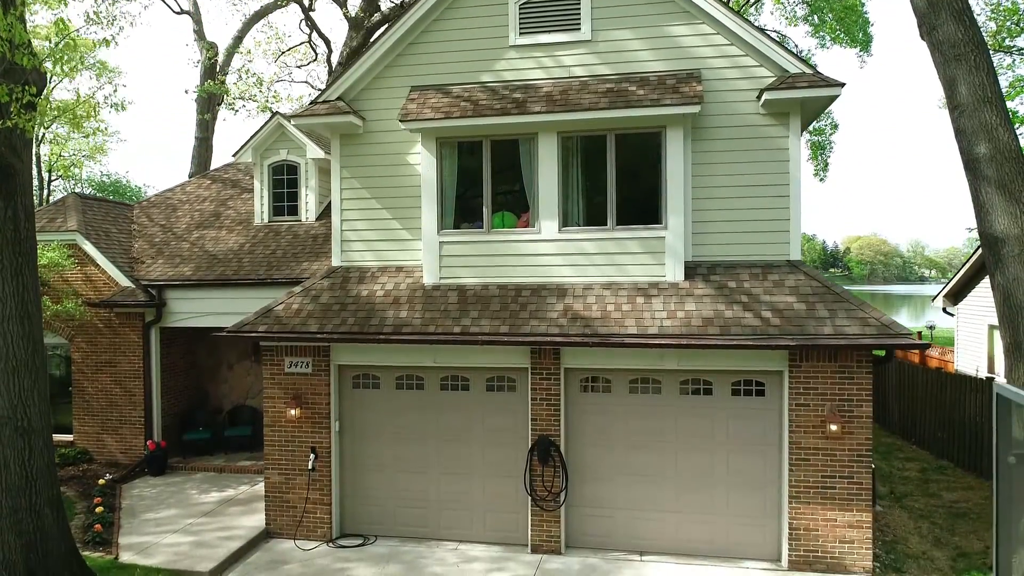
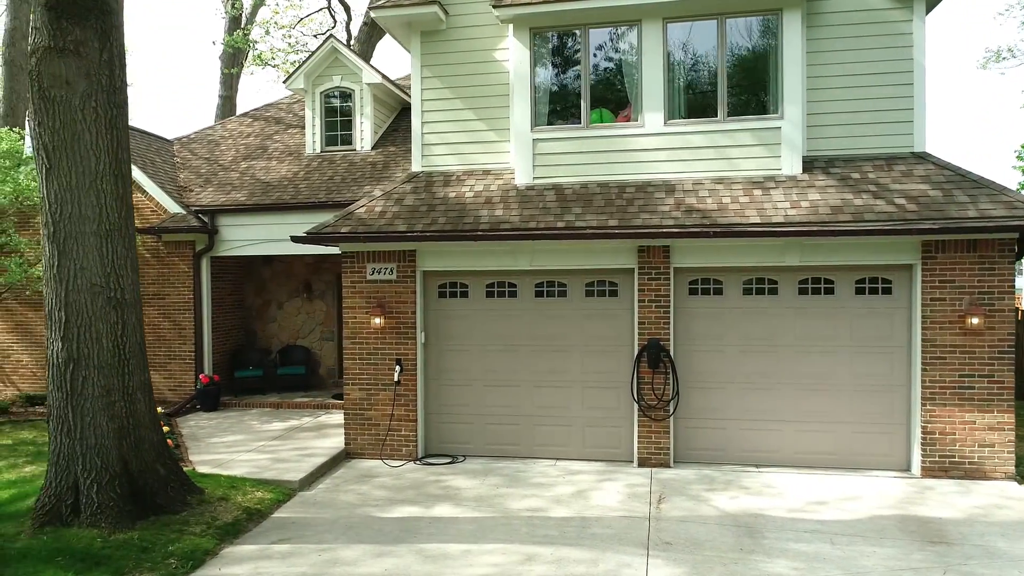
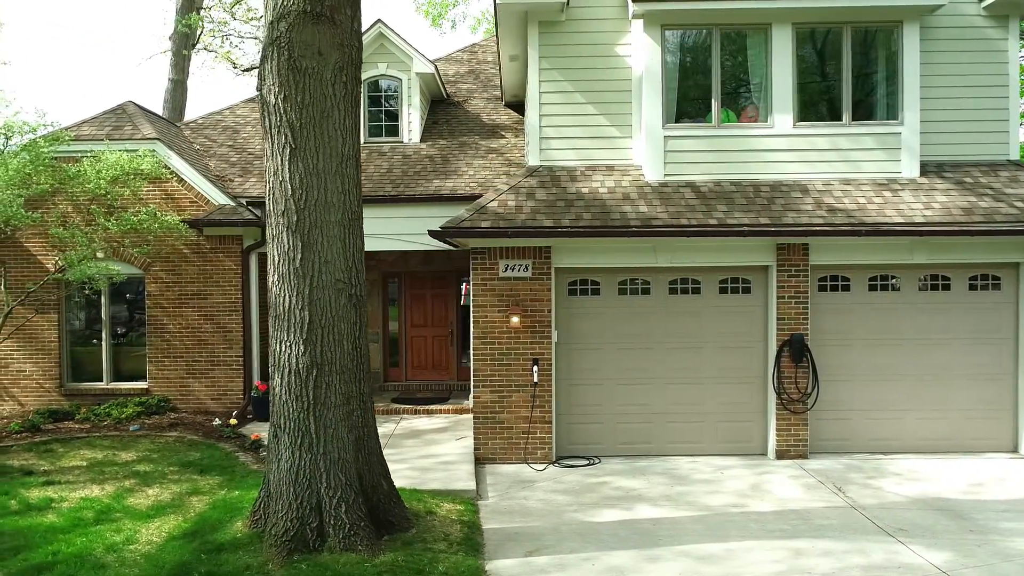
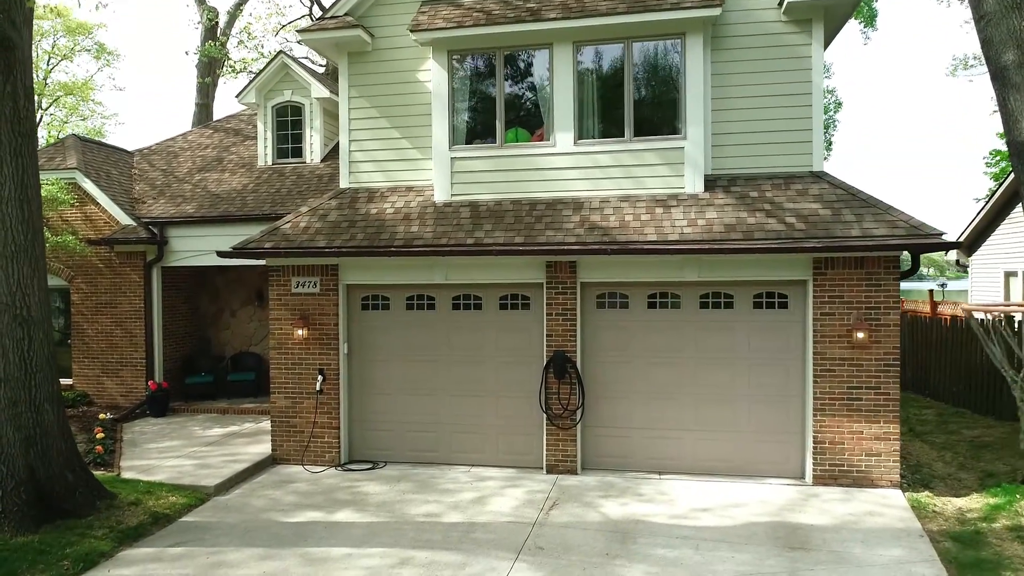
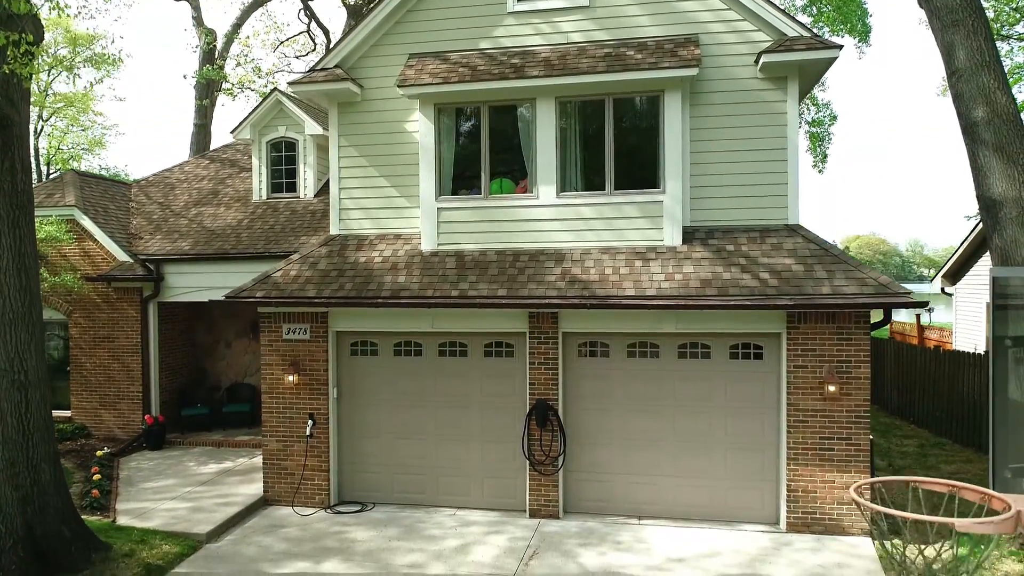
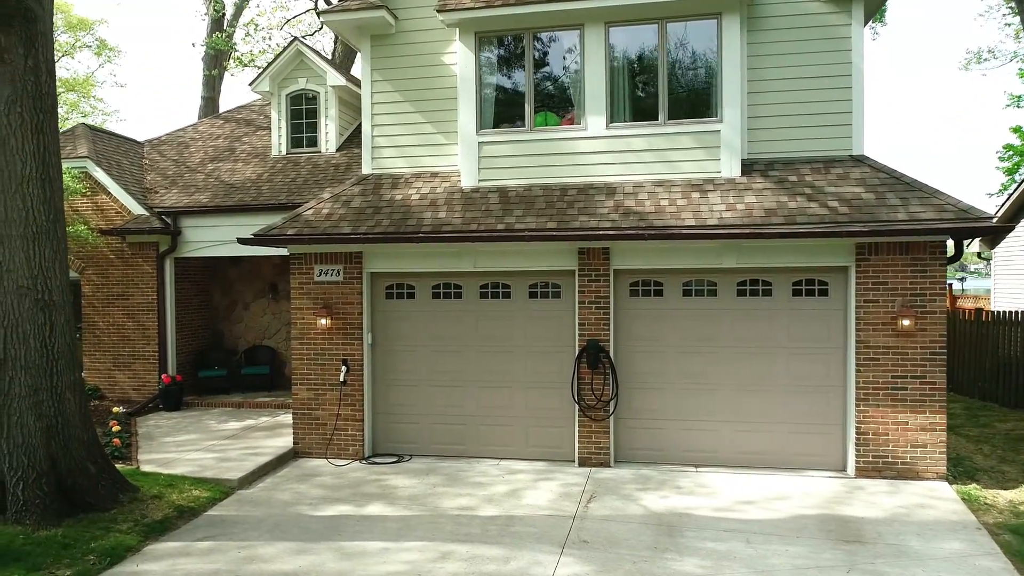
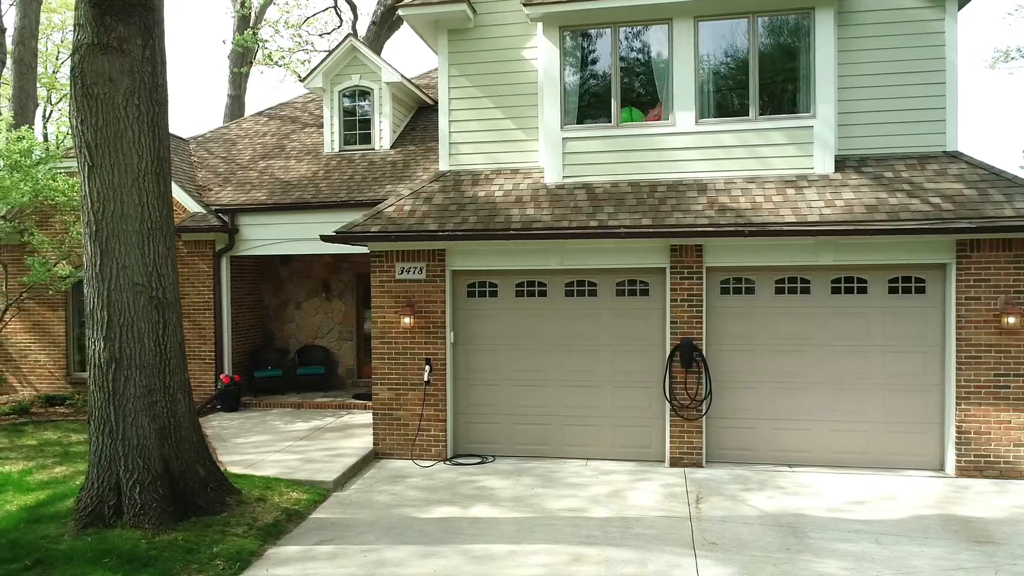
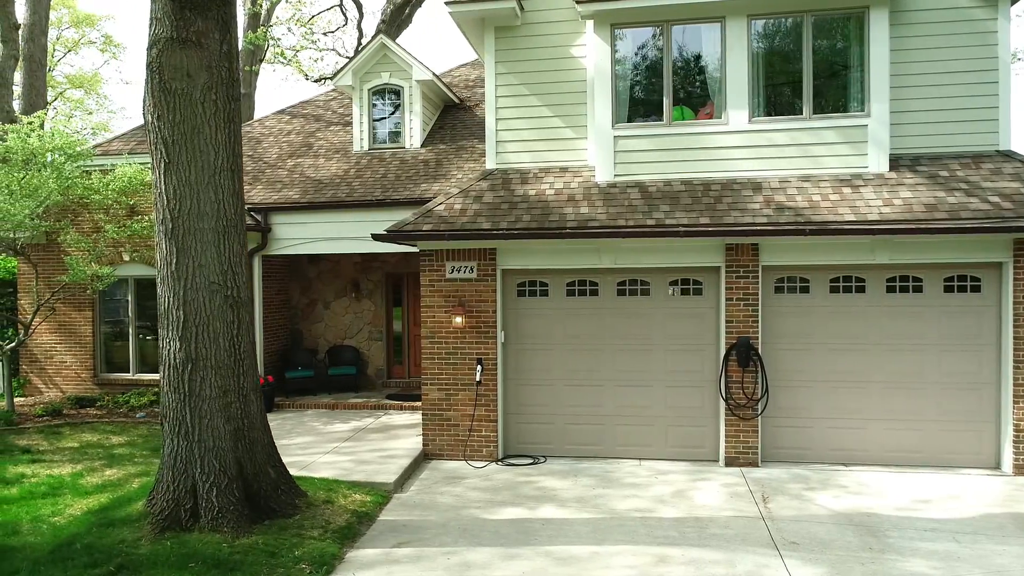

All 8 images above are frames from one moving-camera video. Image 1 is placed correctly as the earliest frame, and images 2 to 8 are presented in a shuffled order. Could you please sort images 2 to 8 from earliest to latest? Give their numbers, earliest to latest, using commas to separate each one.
5, 4, 6, 2, 7, 8, 3
